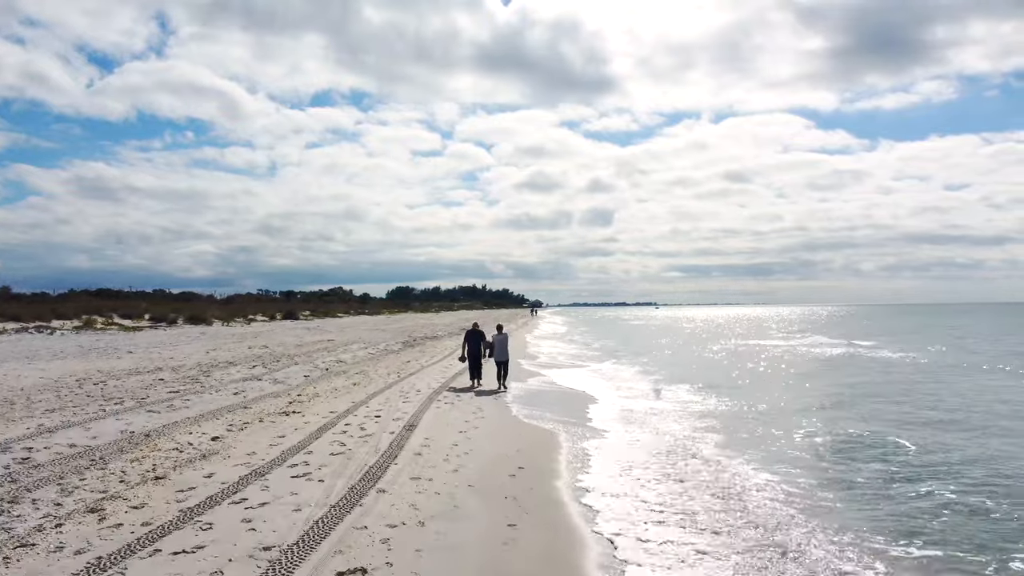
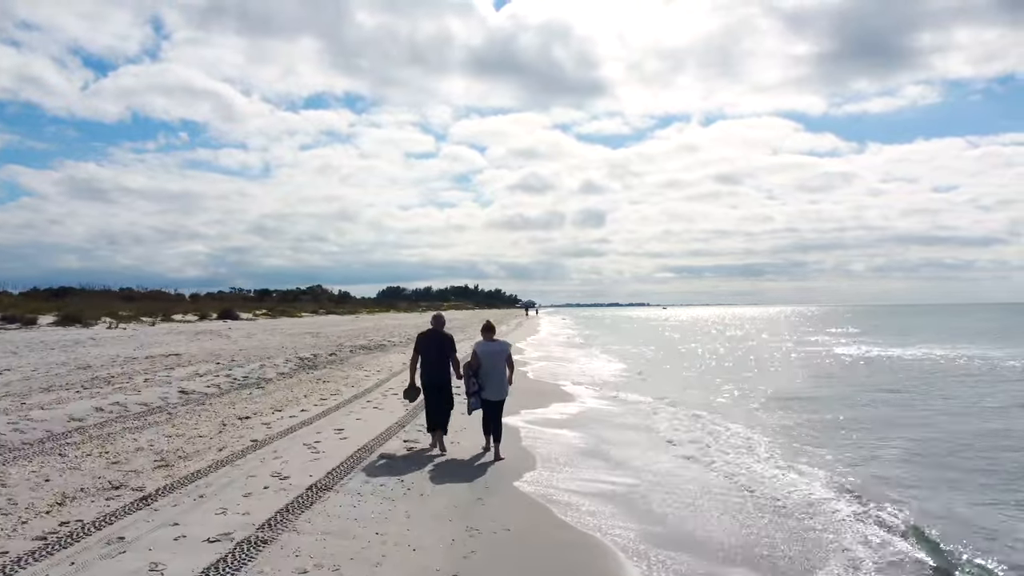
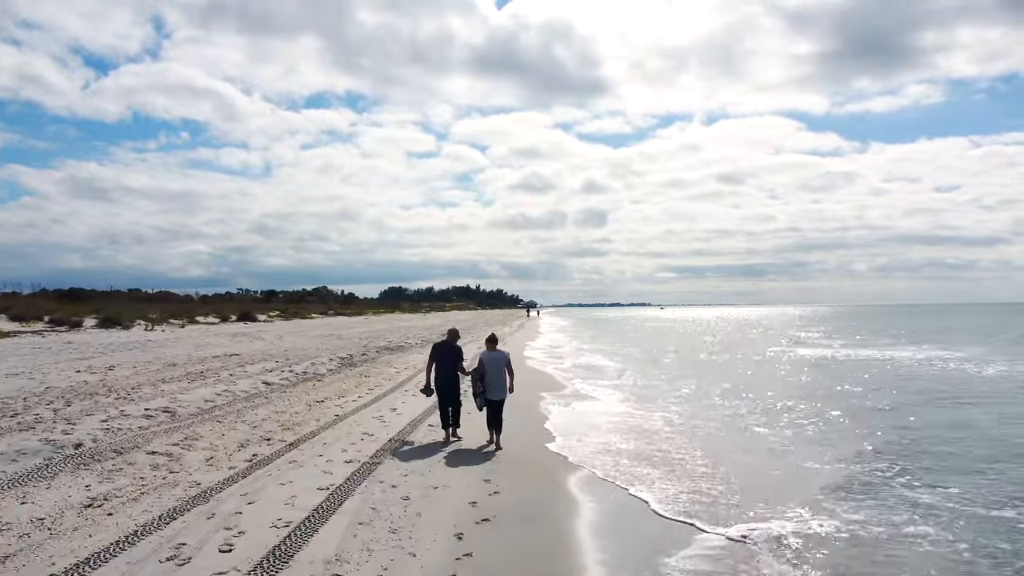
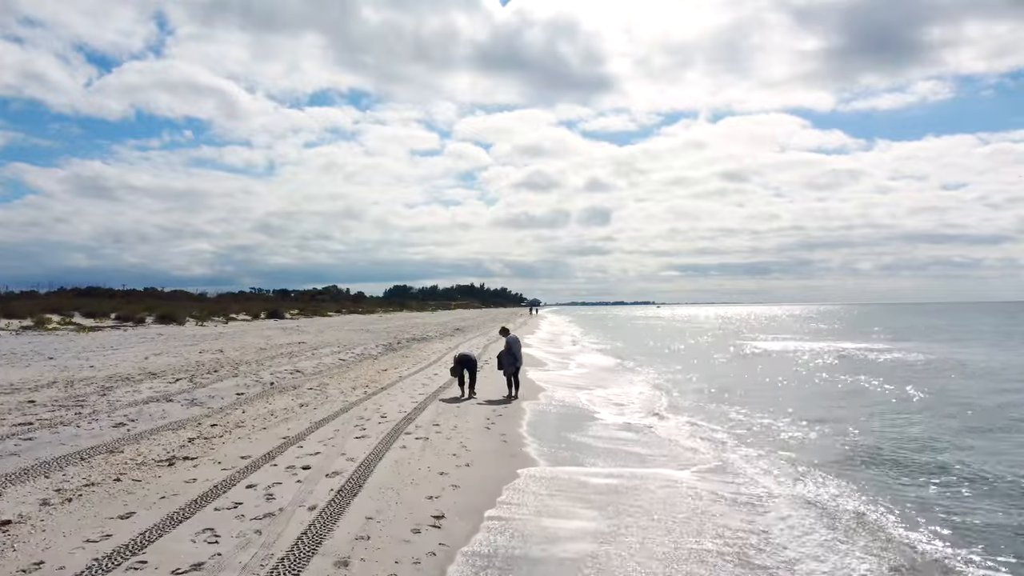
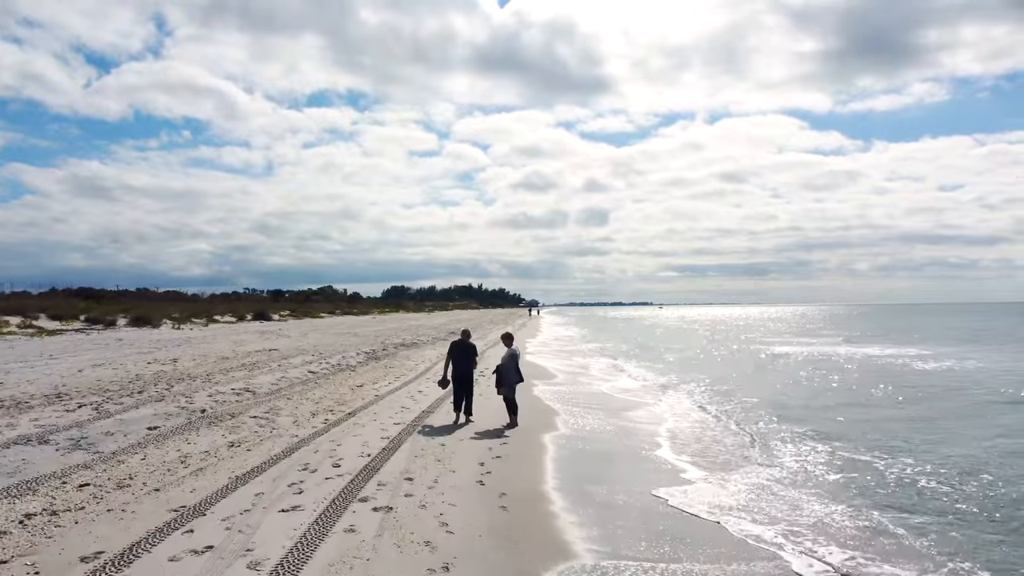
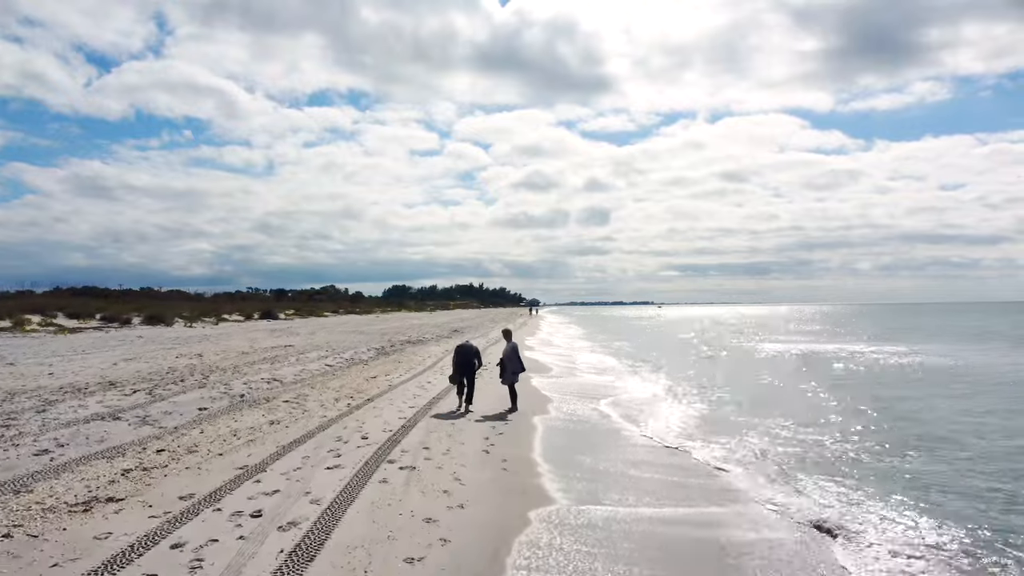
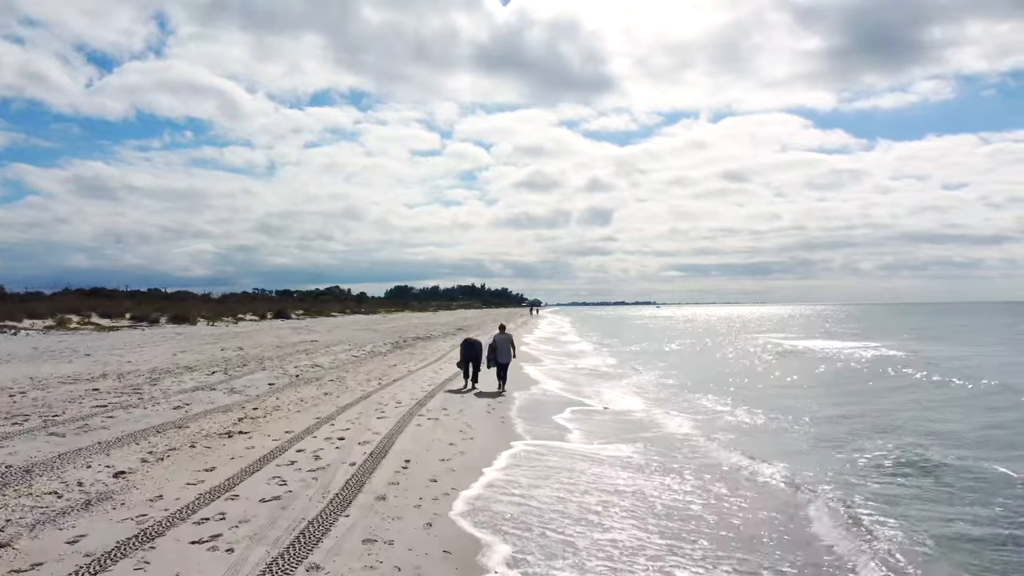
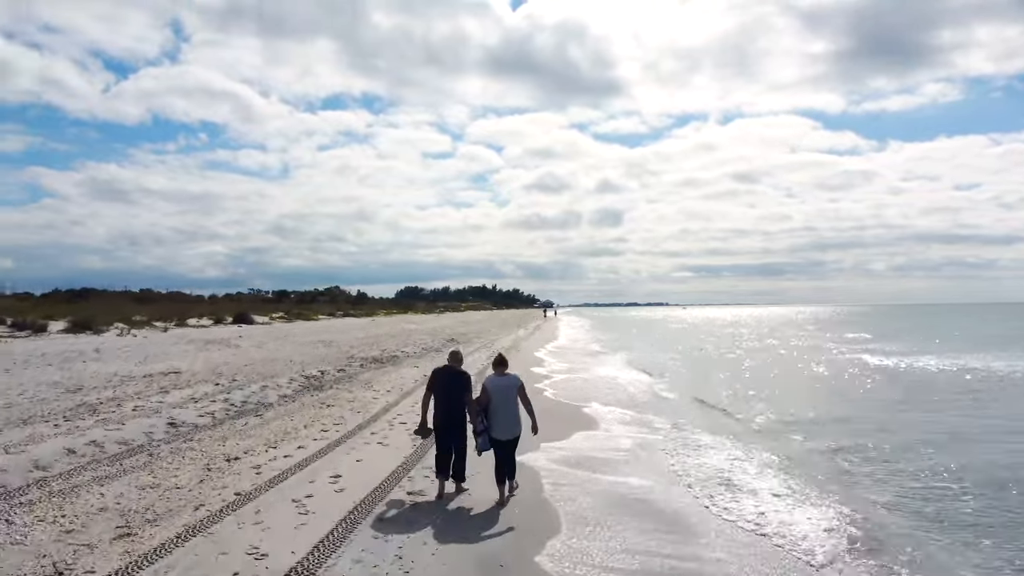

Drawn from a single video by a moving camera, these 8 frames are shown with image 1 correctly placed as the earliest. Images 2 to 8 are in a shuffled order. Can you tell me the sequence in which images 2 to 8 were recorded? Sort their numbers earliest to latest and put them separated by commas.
7, 4, 6, 5, 3, 2, 8
